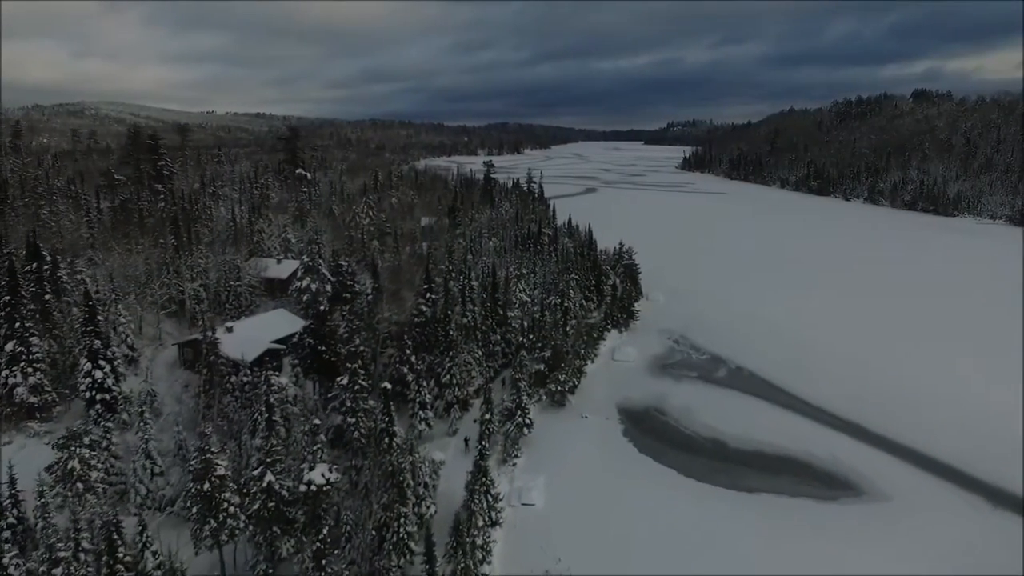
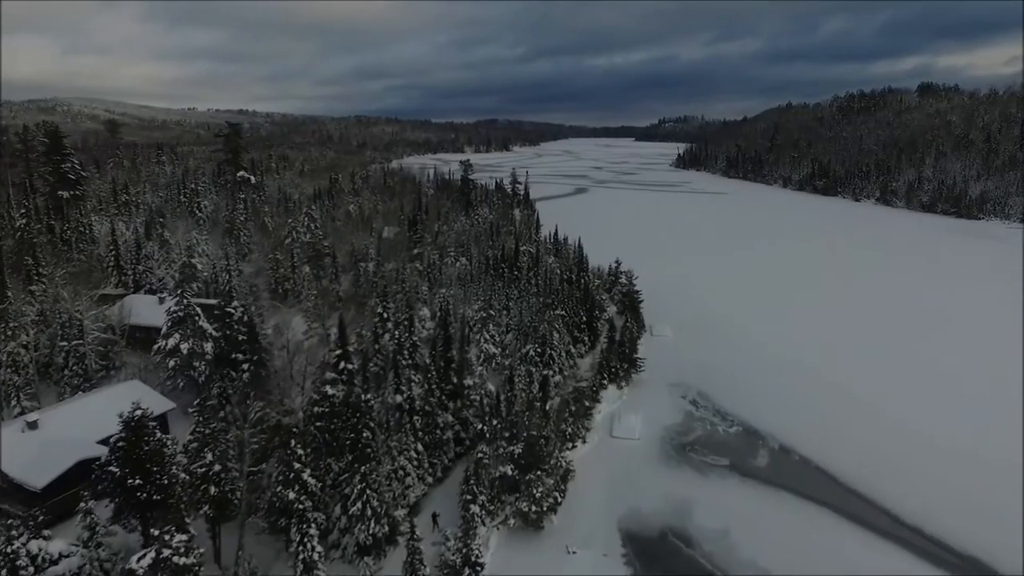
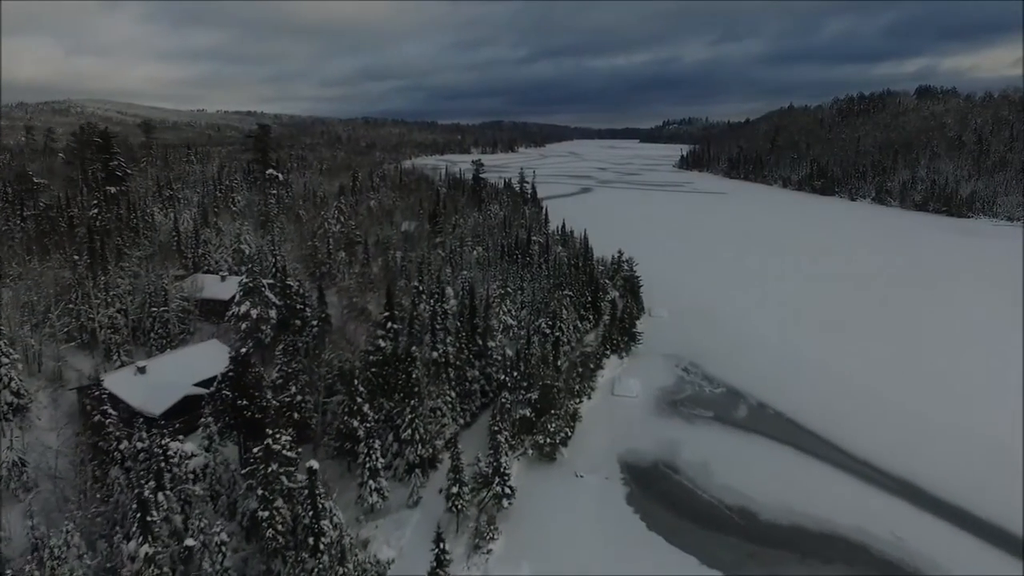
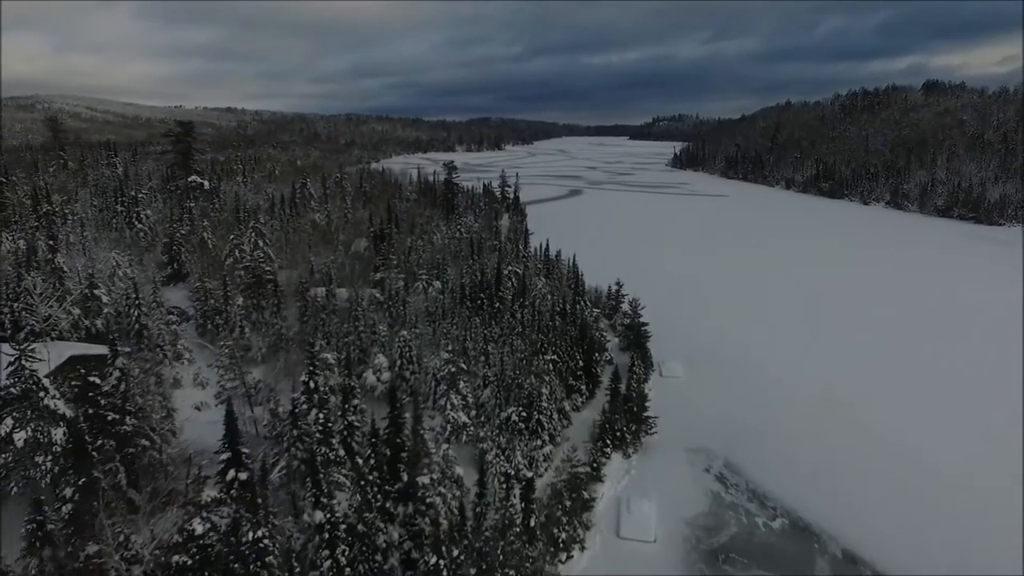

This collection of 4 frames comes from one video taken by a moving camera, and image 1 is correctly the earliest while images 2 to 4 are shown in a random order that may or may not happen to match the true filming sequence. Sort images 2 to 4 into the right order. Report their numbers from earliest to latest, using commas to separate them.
3, 2, 4
